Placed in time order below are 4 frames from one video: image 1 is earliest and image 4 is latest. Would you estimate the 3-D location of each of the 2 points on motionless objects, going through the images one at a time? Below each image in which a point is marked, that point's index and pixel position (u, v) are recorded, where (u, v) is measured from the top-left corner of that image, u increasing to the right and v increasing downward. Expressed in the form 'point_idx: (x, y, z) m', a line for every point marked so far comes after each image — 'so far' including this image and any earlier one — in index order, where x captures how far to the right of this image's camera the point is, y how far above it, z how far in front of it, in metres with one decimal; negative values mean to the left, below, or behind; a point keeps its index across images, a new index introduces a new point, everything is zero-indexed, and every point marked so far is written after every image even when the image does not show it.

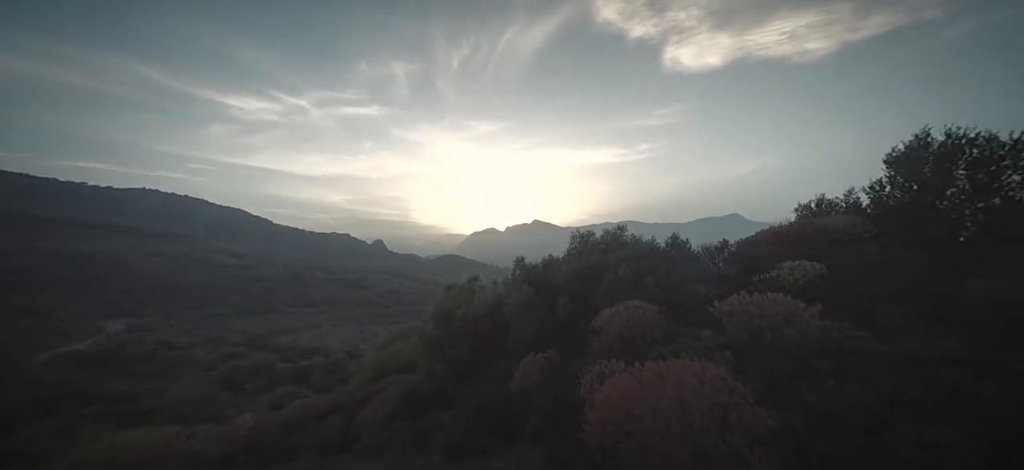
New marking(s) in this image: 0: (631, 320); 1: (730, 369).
0: (+3.7, -2.6, +13.9) m
1: (+4.9, -3.1, +10.3) m
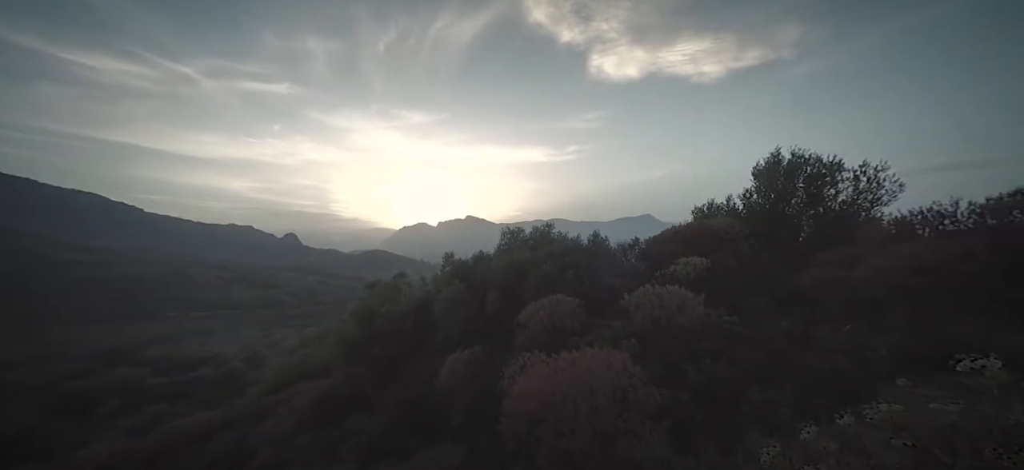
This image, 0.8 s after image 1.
0: (+1.3, -2.5, +14.7) m
1: (+3.0, -3.0, +11.4) m
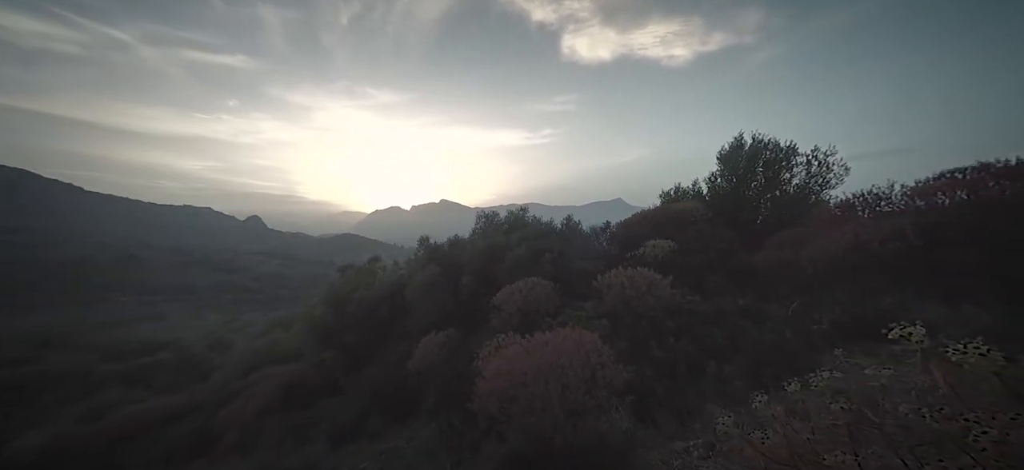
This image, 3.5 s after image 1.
0: (+0.4, -2.0, +14.9) m
1: (+2.3, -2.6, +11.7) m
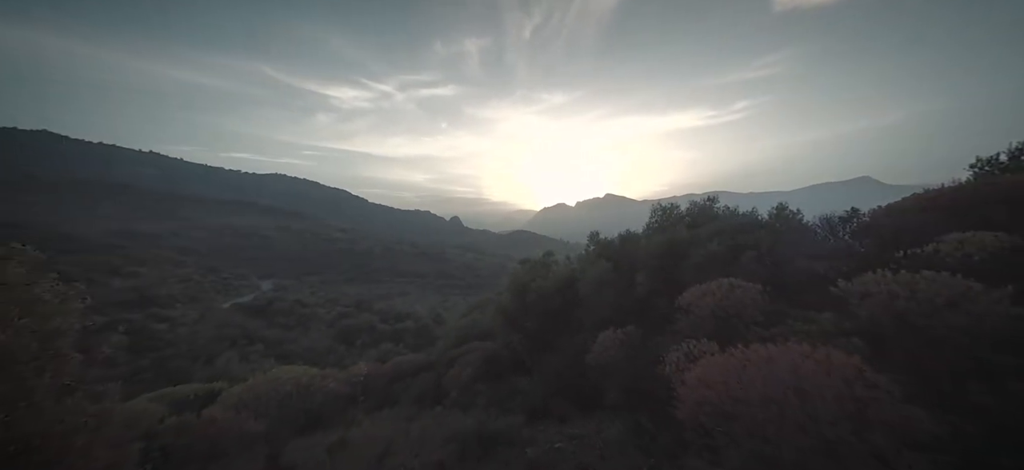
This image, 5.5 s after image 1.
0: (+6.1, -1.8, +12.3) m
1: (+6.8, -2.4, +8.6) m
